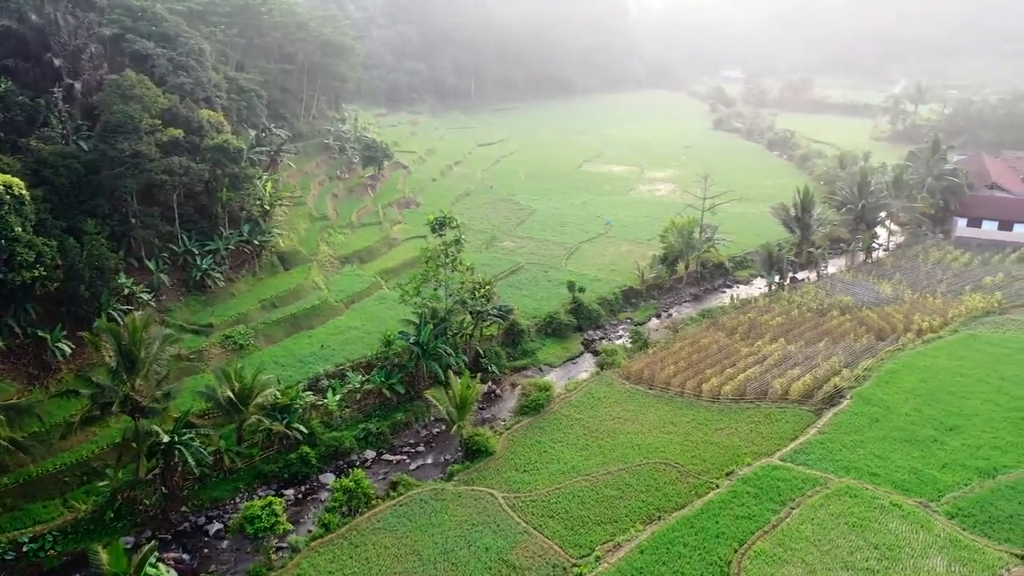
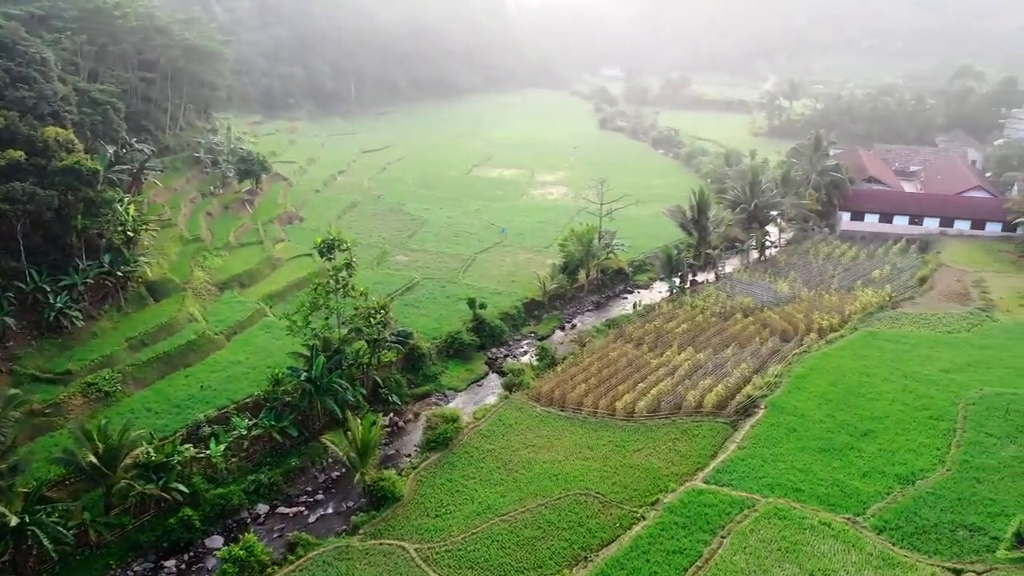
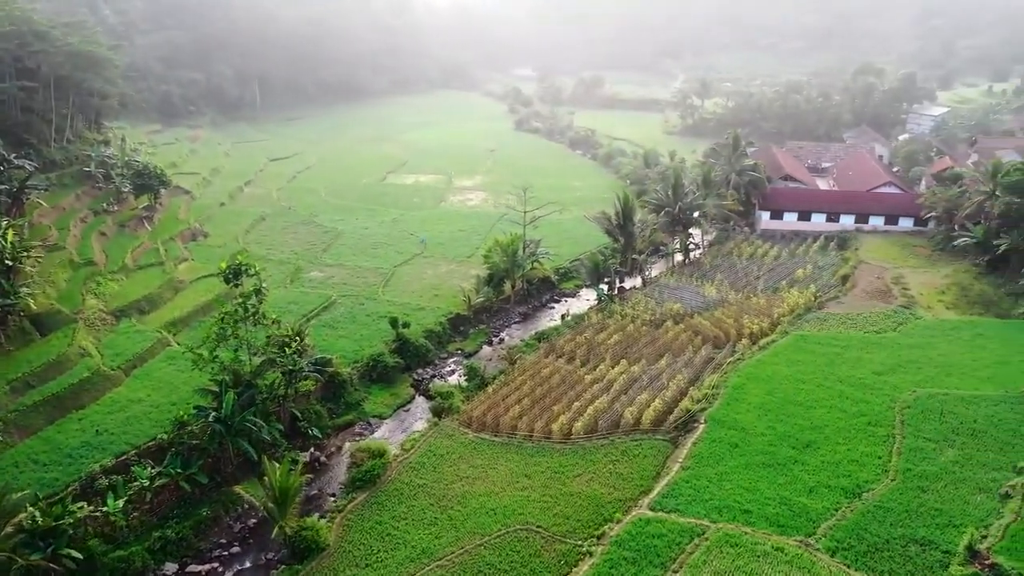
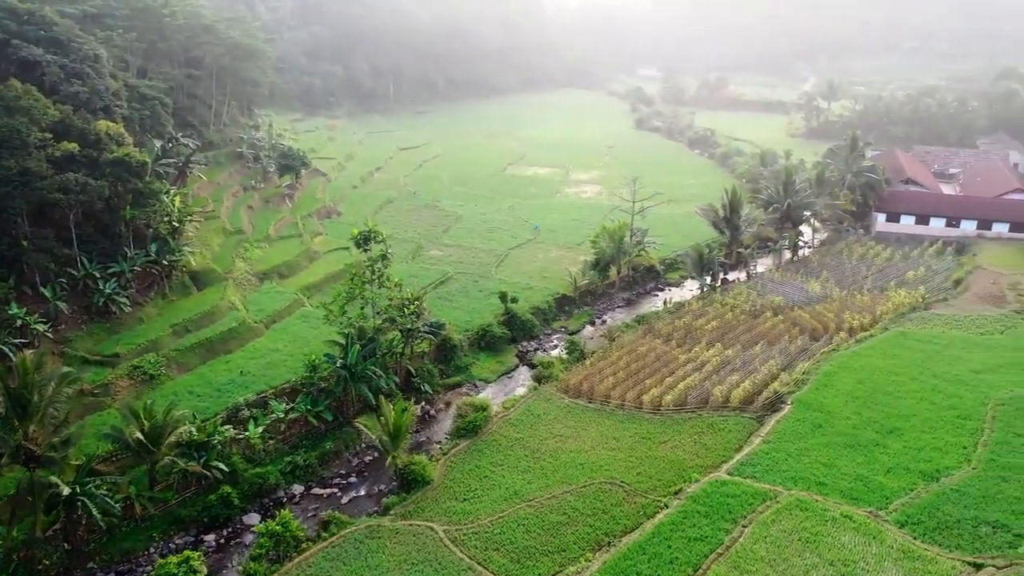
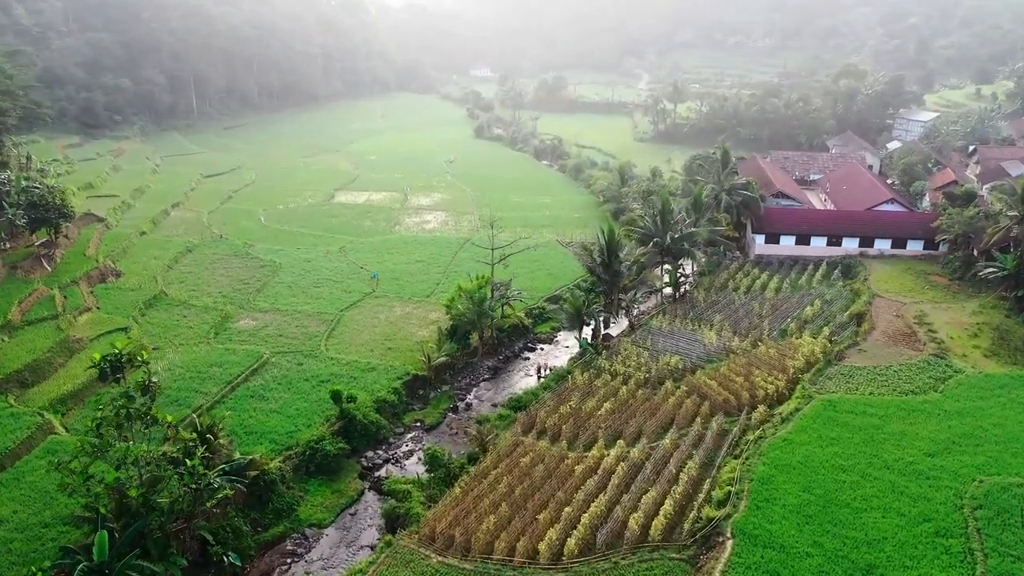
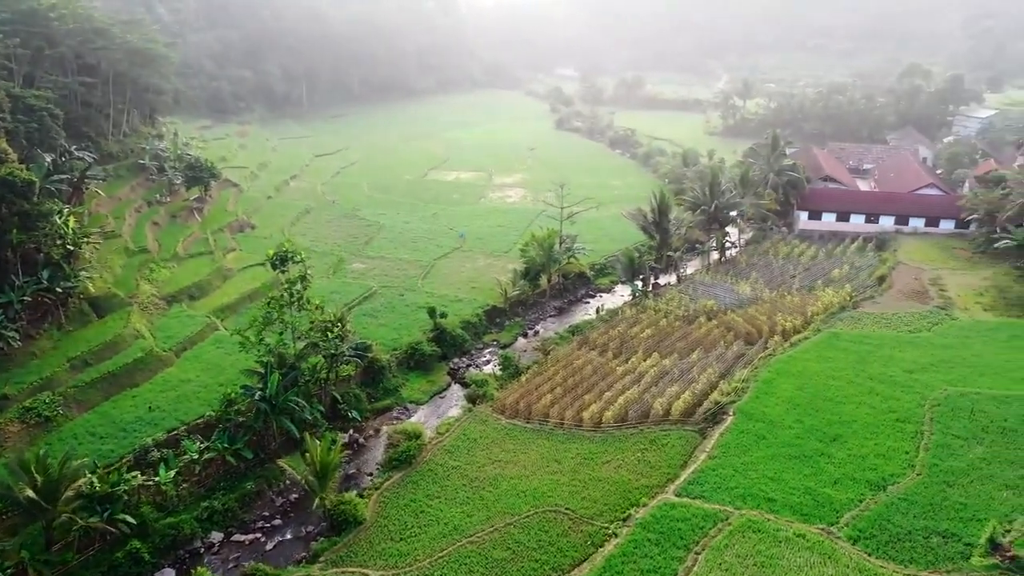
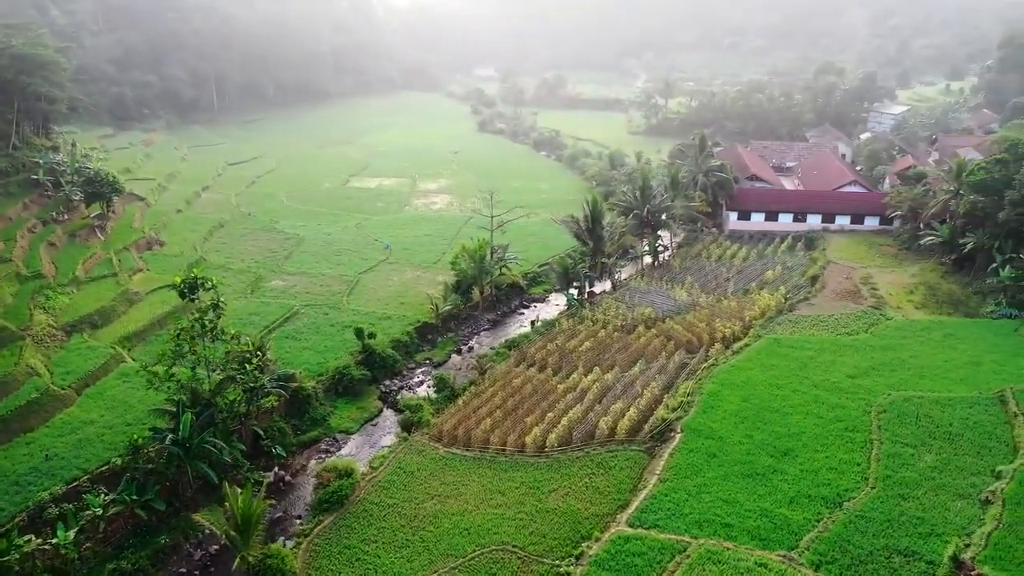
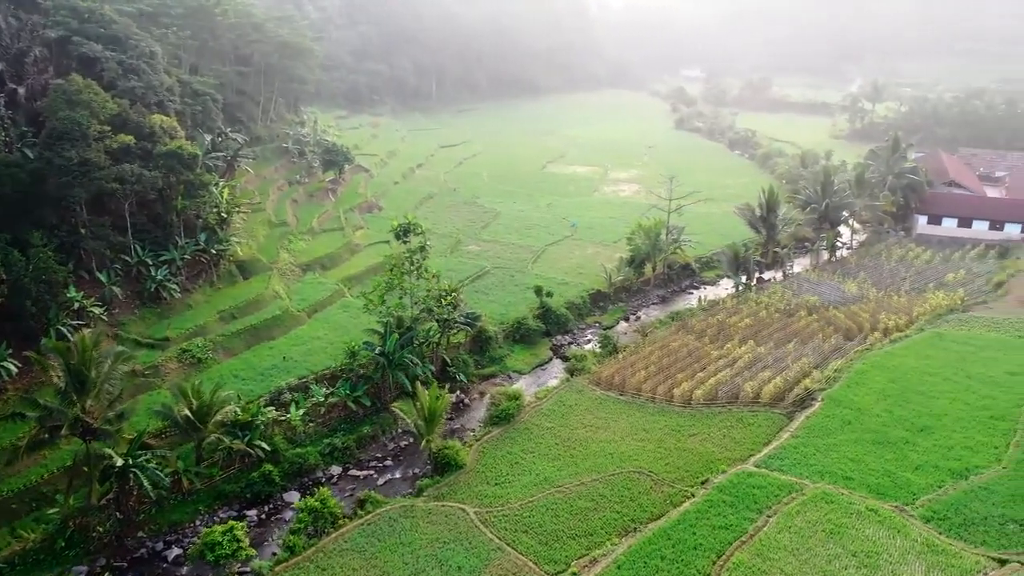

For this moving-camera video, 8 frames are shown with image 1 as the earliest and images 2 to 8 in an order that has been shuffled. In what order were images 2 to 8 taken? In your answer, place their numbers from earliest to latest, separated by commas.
8, 4, 2, 6, 3, 7, 5
